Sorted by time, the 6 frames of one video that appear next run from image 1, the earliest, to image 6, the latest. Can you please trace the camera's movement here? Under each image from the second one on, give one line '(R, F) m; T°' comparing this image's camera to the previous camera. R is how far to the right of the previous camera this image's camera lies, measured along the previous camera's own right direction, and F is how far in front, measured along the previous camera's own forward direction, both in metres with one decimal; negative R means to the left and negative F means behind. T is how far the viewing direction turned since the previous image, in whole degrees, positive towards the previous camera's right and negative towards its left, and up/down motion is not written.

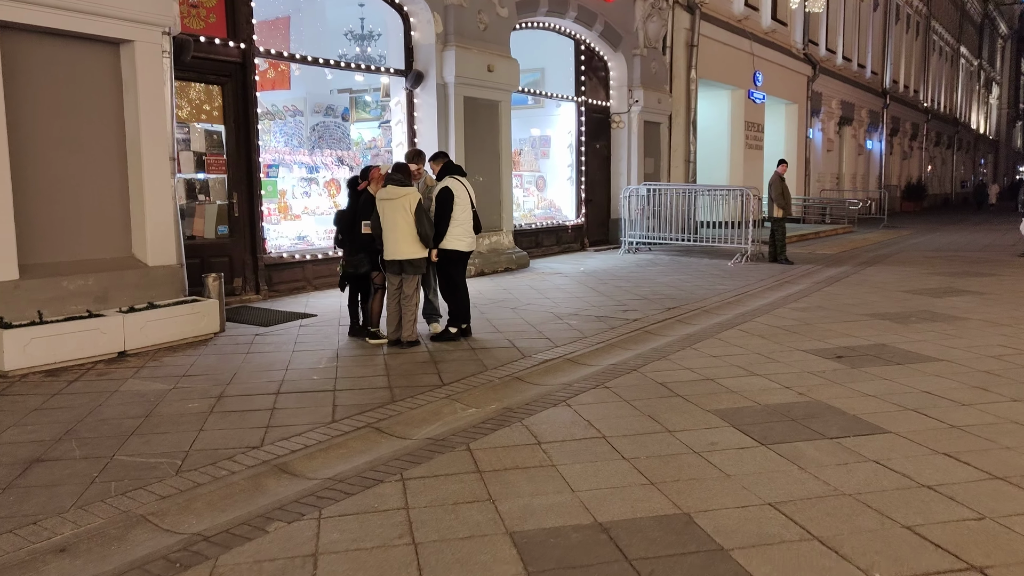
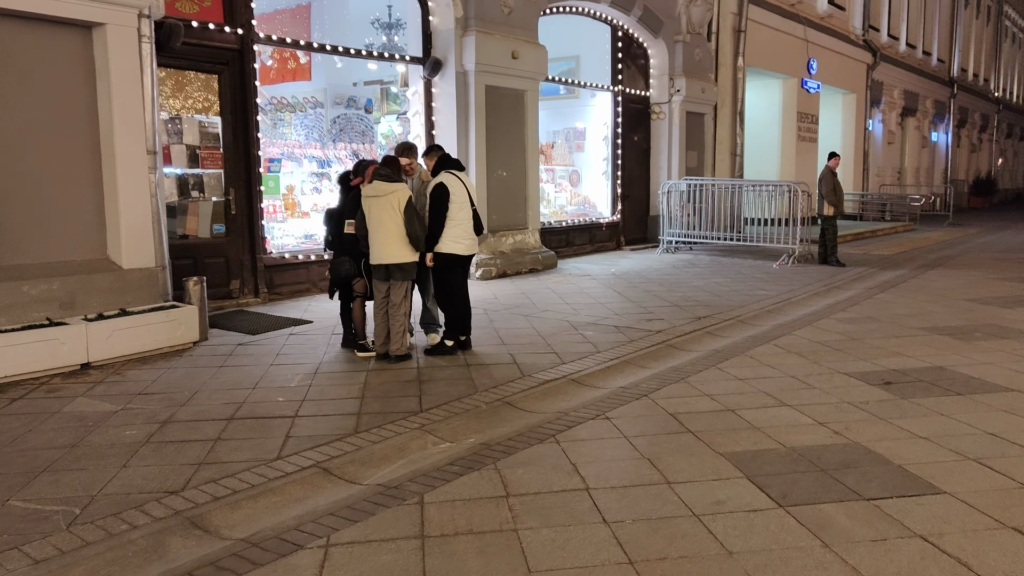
(+0.4, +0.7) m; -4°
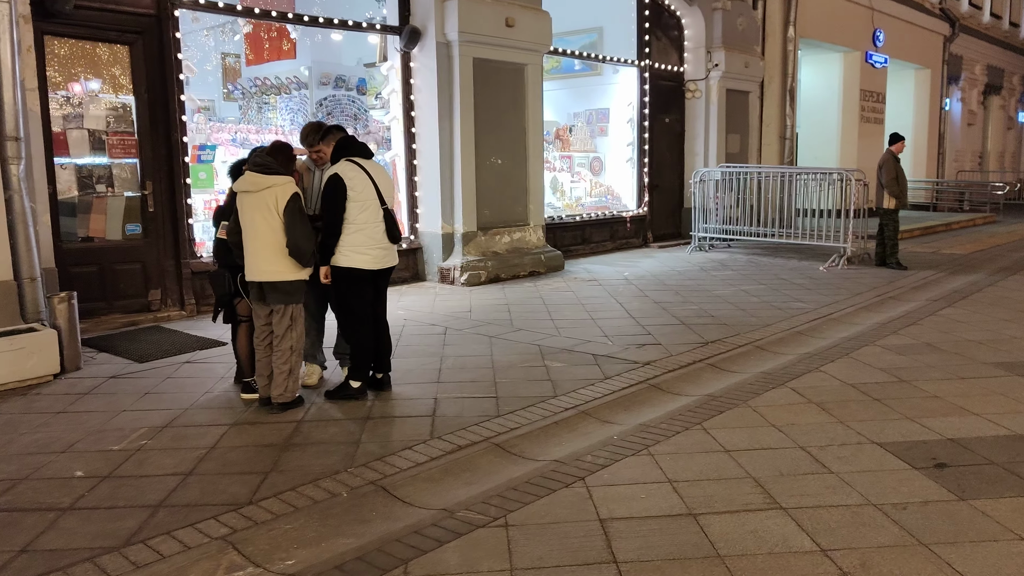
(+0.8, +1.5) m; -5°
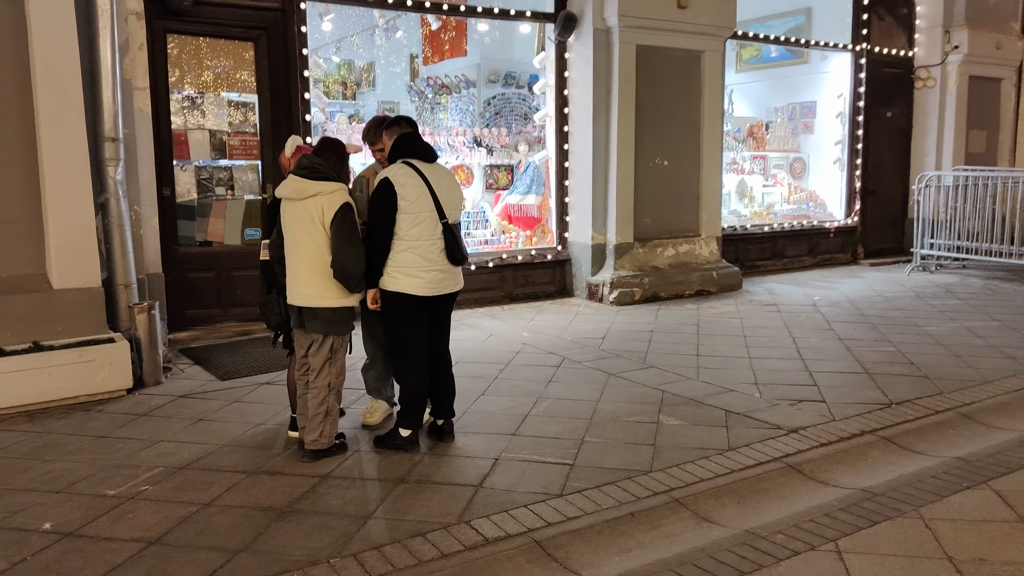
(+0.6, +1.1) m; -15°
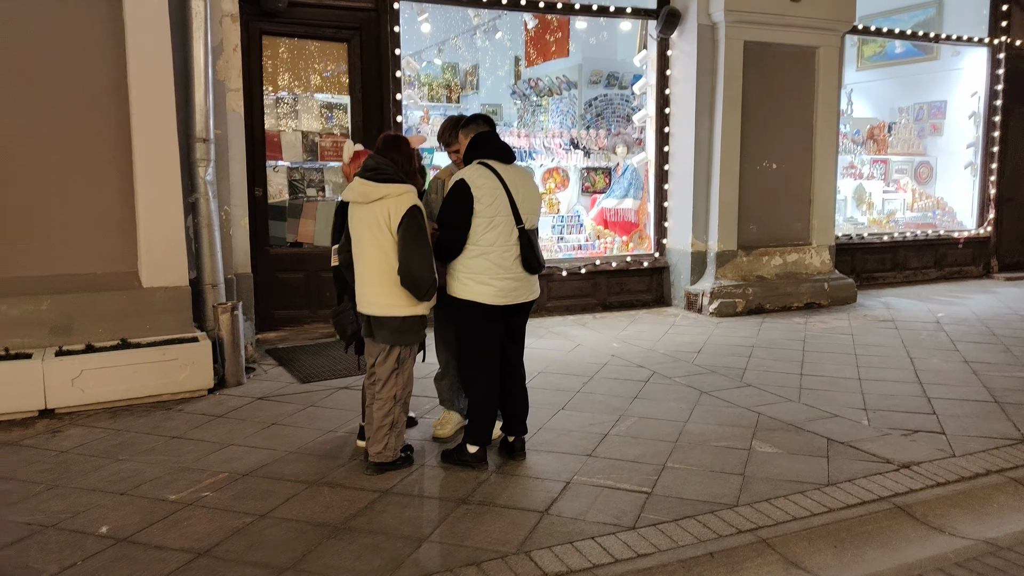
(+0.1, +0.3) m; -7°
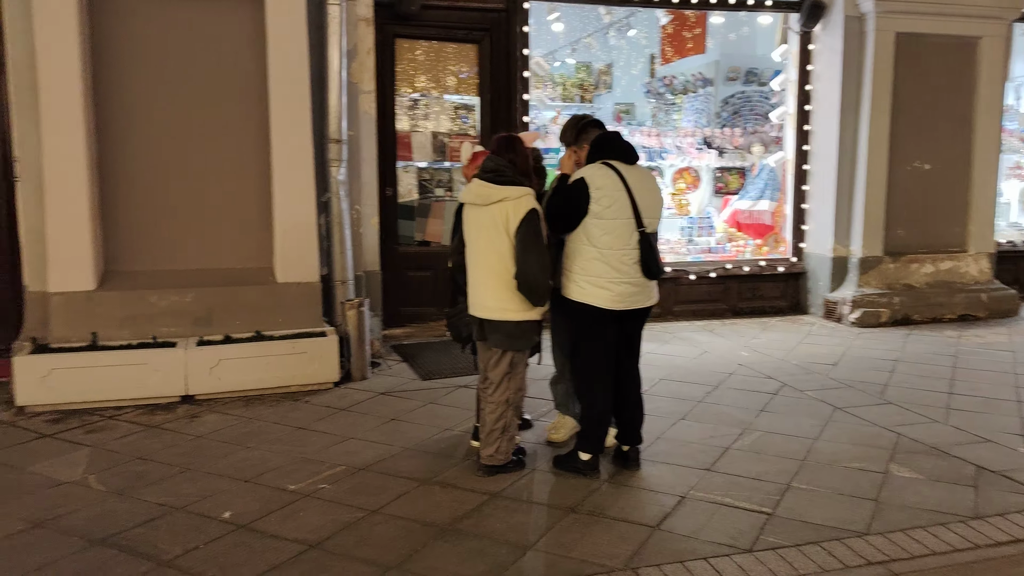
(+0.1, +0.1) m; -9°
